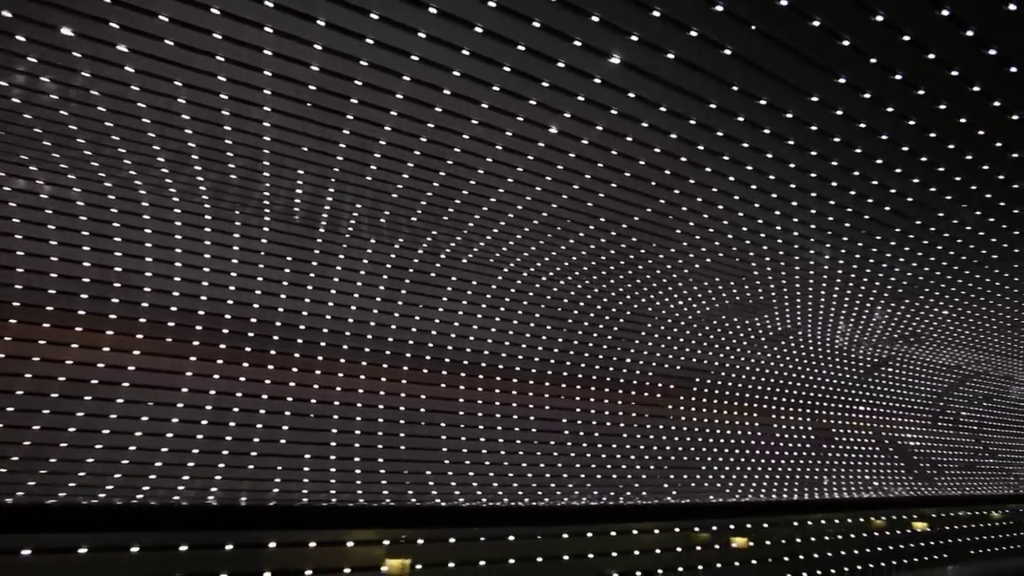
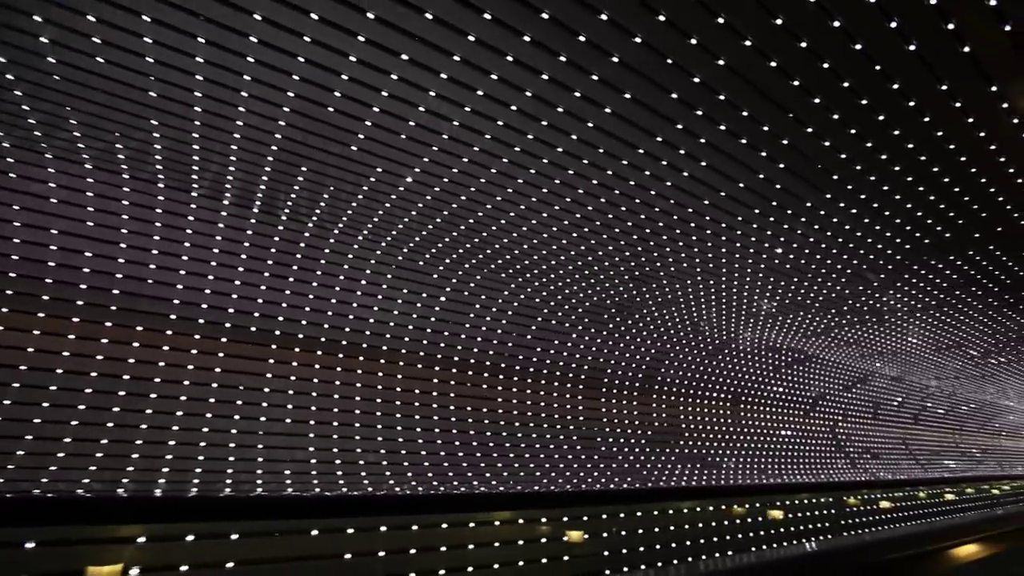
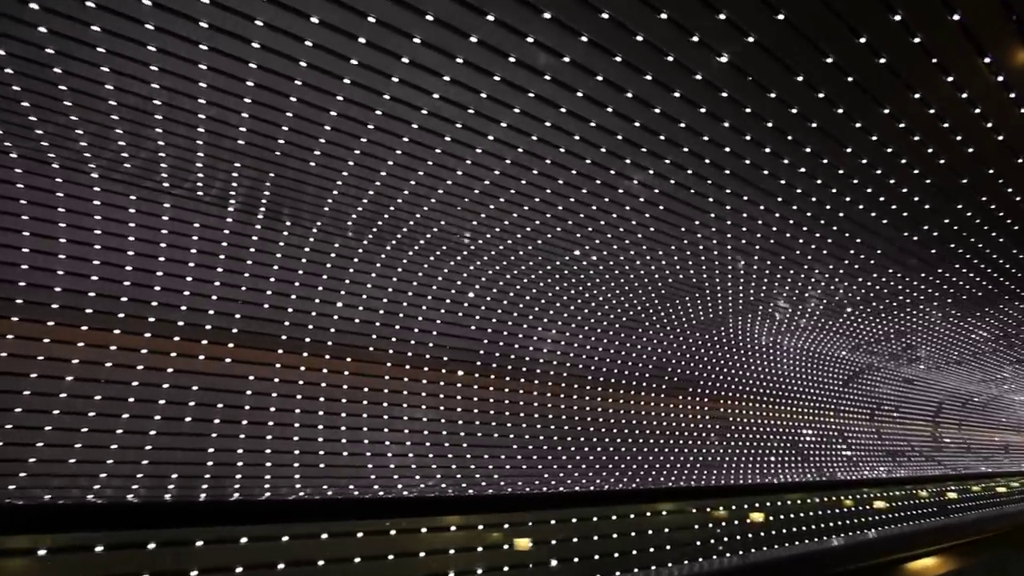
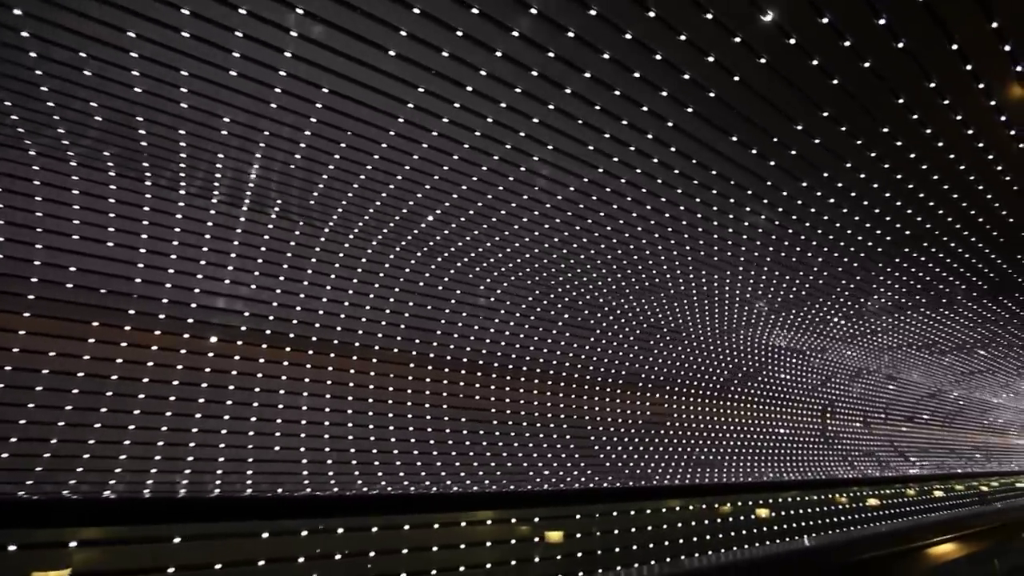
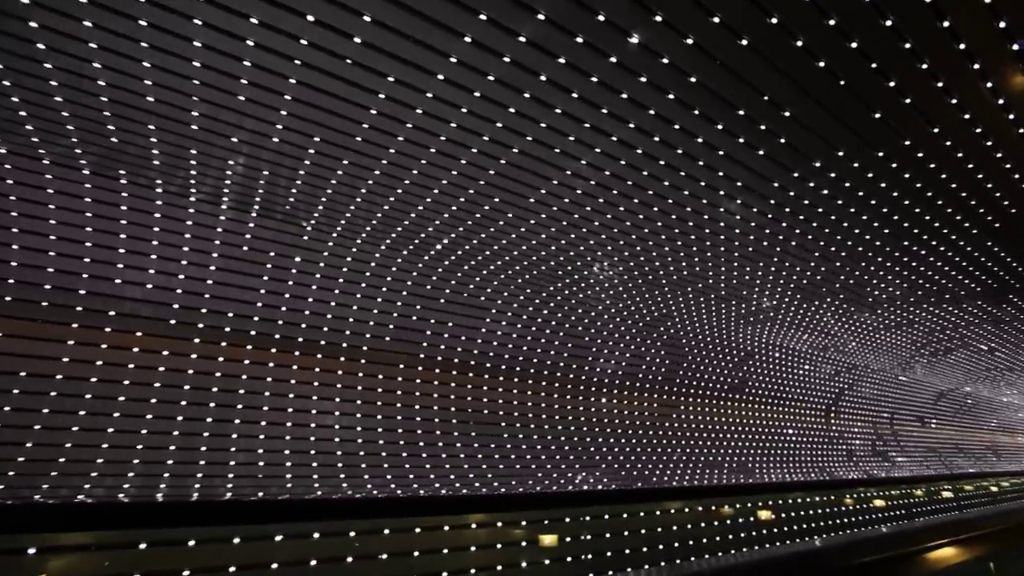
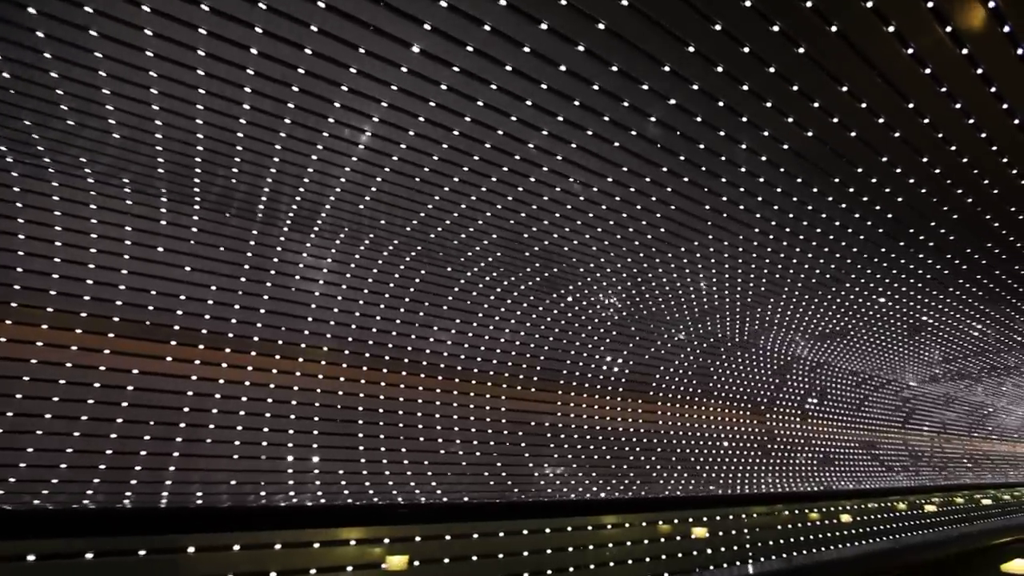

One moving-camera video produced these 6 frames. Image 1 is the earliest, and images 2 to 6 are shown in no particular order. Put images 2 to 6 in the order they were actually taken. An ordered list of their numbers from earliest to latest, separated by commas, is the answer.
2, 4, 5, 3, 6
